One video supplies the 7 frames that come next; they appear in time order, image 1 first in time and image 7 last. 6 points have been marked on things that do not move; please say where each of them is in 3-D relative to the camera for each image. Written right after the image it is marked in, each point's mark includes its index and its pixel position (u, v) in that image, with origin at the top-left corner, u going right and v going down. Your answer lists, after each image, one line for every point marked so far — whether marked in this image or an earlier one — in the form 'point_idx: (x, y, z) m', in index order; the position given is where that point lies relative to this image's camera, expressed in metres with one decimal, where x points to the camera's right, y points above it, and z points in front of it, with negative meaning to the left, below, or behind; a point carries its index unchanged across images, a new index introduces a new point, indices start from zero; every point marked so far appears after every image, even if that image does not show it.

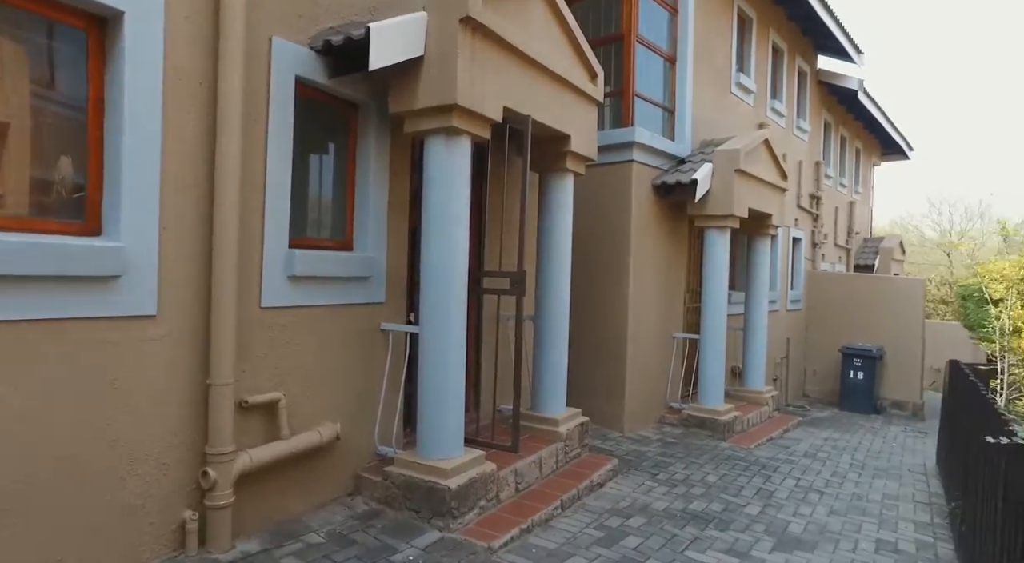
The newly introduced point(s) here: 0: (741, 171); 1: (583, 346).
0: (+2.6, +1.3, +8.1) m
1: (+0.8, -0.7, +7.8) m
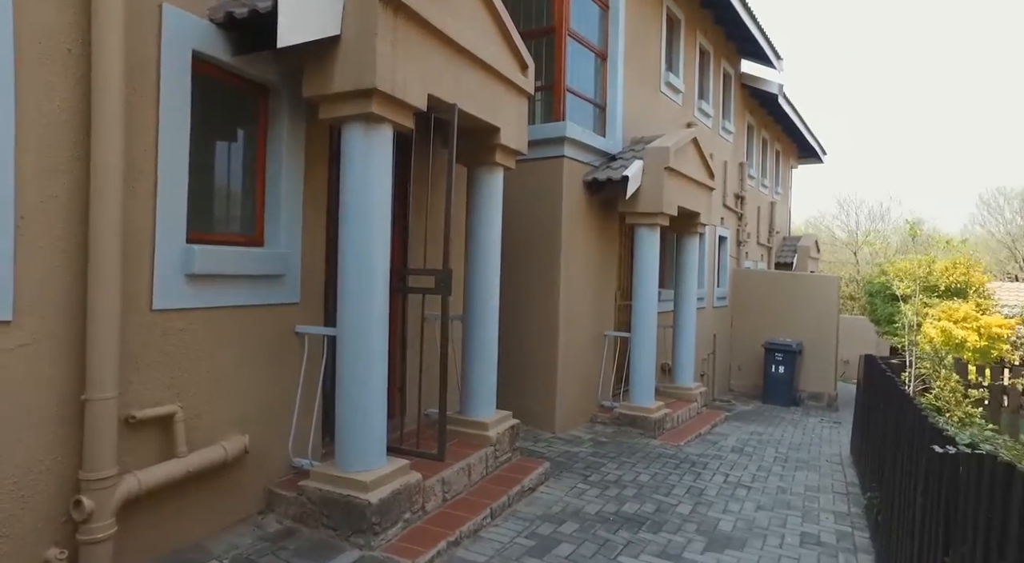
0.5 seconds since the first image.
0: (+1.8, +1.3, +8.1) m
1: (0.0, -0.7, +7.6) m
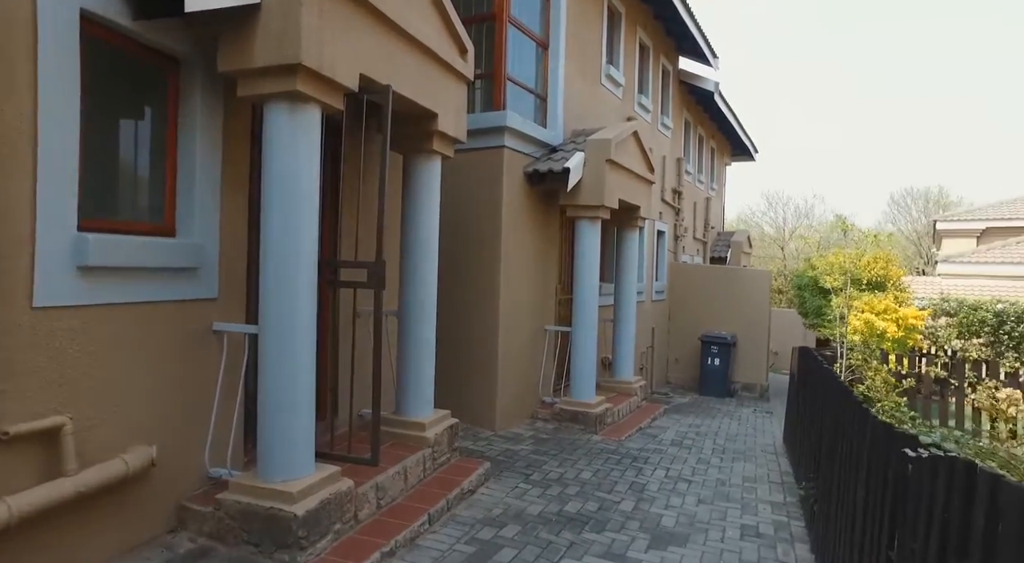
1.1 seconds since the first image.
0: (+1.1, +1.4, +8.0) m
1: (-0.6, -0.6, +7.4) m
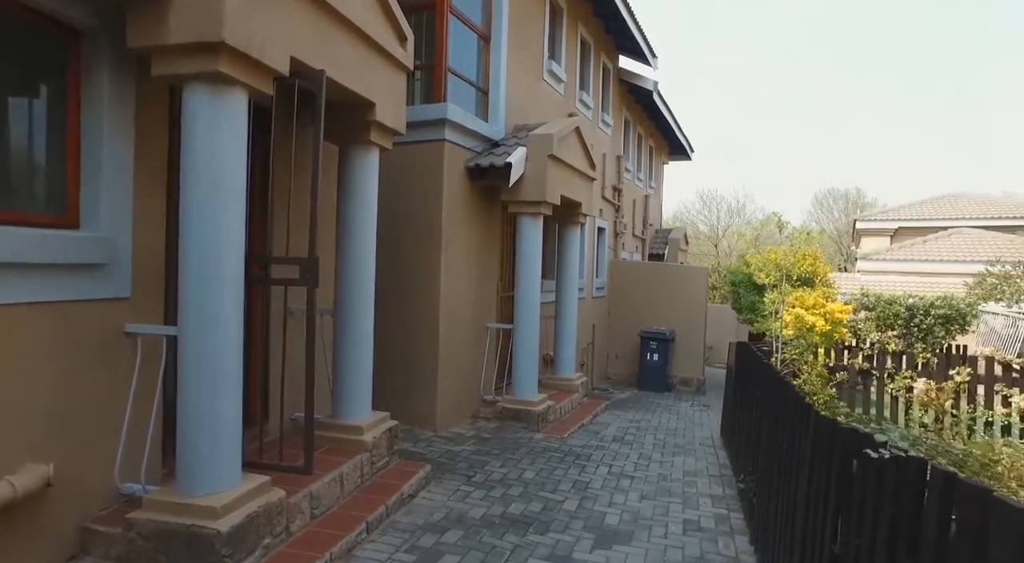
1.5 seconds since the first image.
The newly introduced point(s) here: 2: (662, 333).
0: (+0.5, +1.4, +7.9) m
1: (-1.2, -0.6, +7.2) m
2: (+2.9, -1.0, +13.5) m
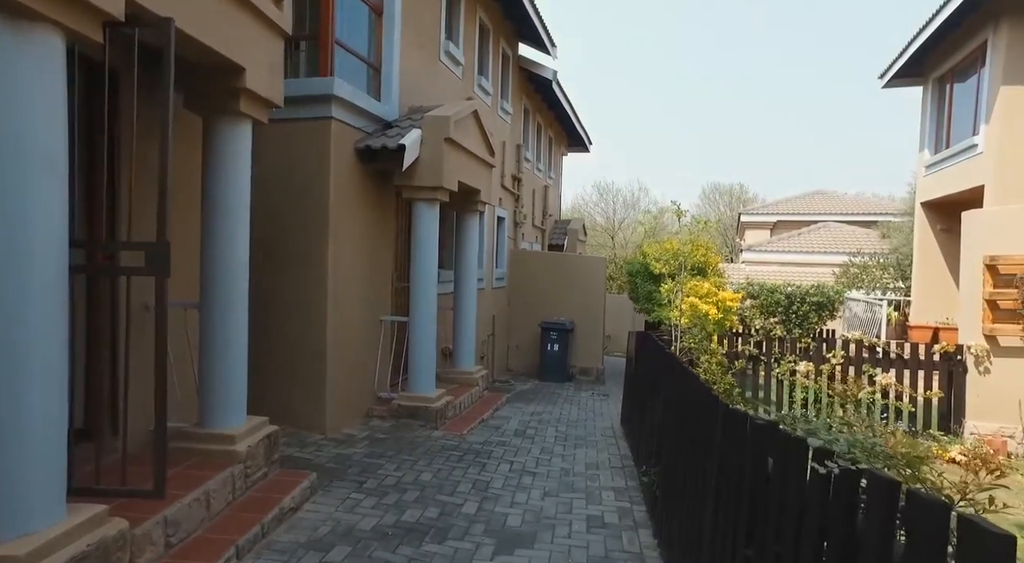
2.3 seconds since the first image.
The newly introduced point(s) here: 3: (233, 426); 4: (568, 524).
0: (-0.7, +1.5, +7.6) m
1: (-2.2, -0.5, +6.6) m
2: (+1.0, -0.8, +13.4) m
3: (-1.7, -0.9, +4.3) m
4: (+0.4, -1.8, +5.1) m
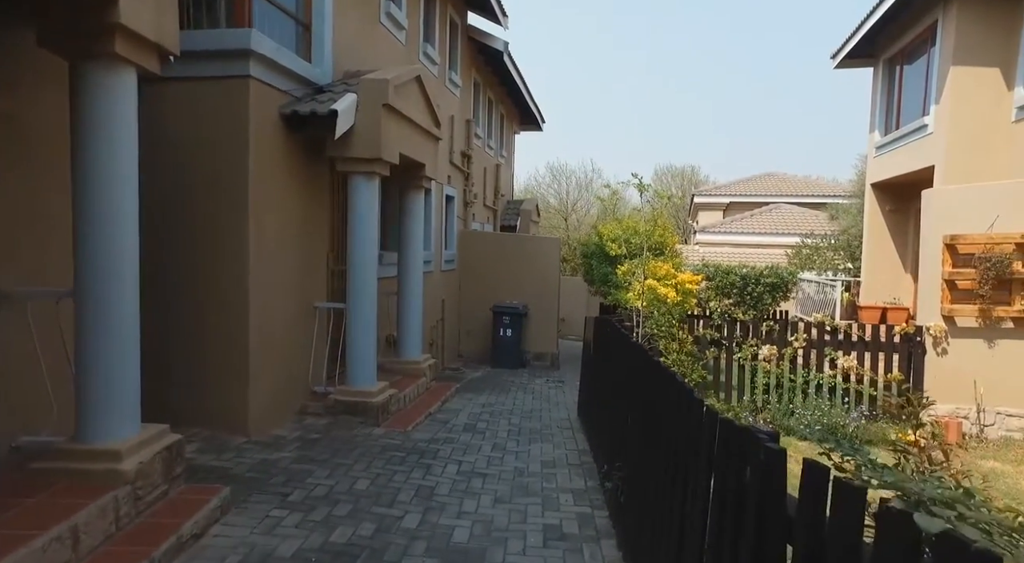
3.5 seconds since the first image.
0: (-1.2, +1.7, +6.8) m
1: (-2.7, -0.4, +5.8) m
2: (+0.1, -0.5, +12.8) m
3: (-2.0, -0.8, +3.6) m
4: (+0.1, -1.6, +4.5) m
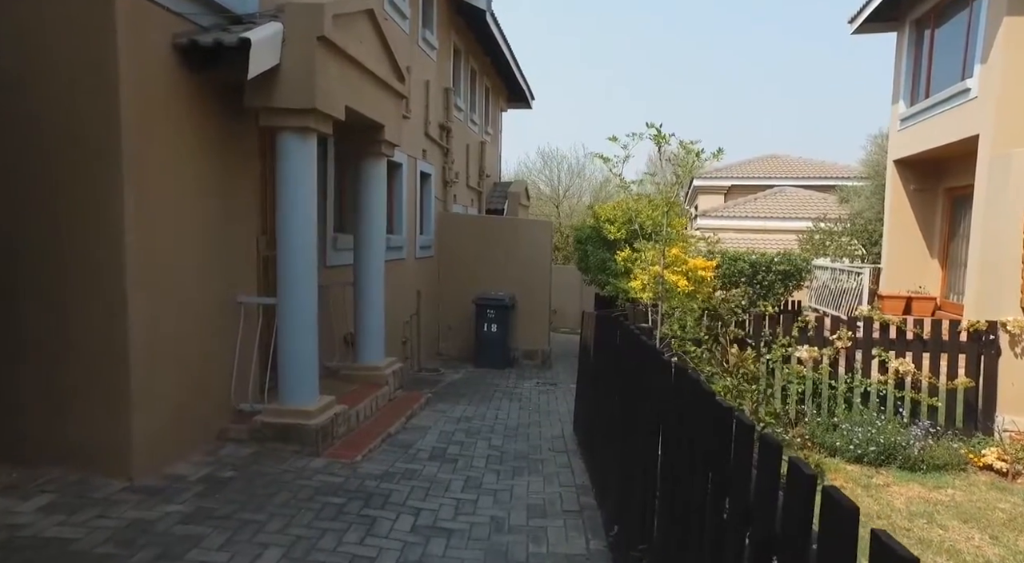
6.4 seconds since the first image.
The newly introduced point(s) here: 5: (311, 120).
0: (-1.4, +1.8, +5.3) m
1: (-2.8, -0.3, +4.3) m
2: (-0.2, -0.3, +11.3) m
3: (-2.1, -0.8, +2.0) m
4: (-0.1, -1.6, +3.0) m
5: (-1.5, +1.2, +5.2) m
